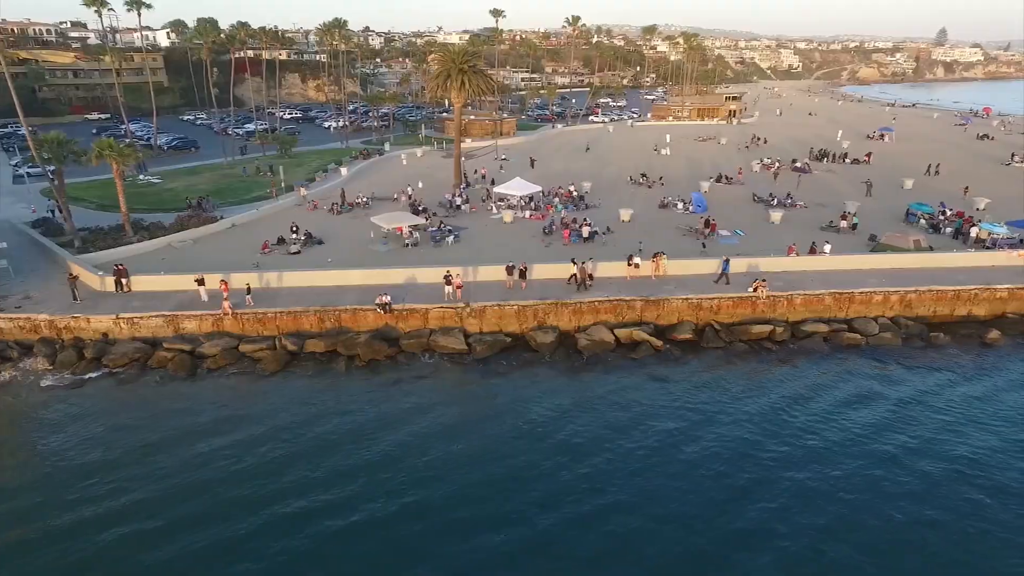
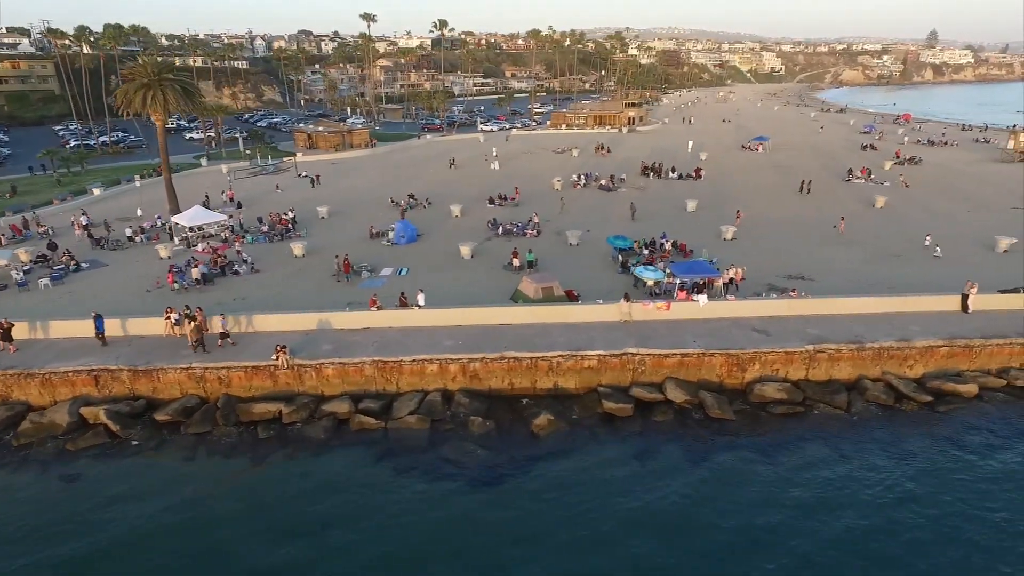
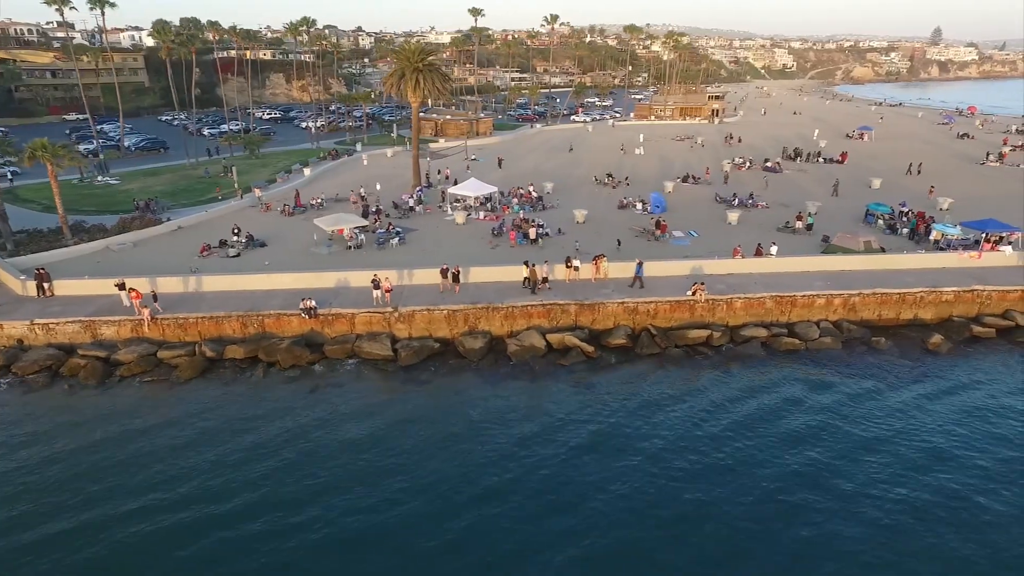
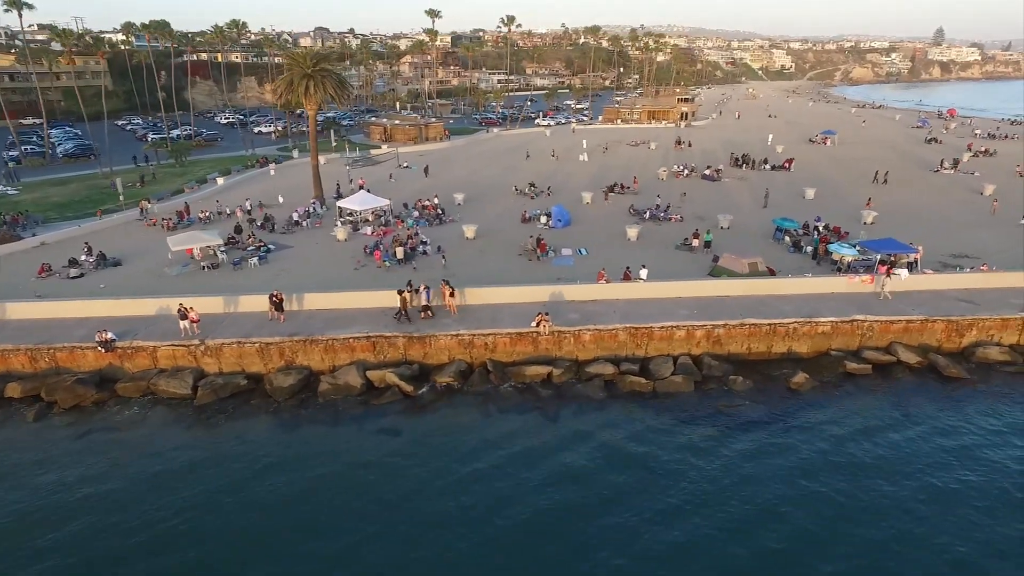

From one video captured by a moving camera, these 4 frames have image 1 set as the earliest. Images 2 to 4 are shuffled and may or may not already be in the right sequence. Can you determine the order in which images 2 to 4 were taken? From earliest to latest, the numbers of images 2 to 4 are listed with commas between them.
3, 4, 2
